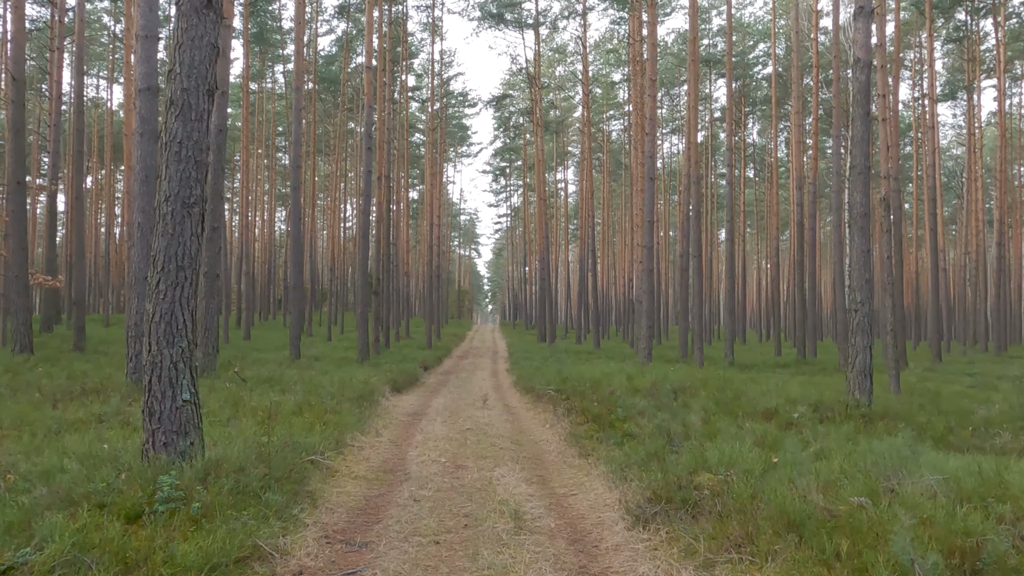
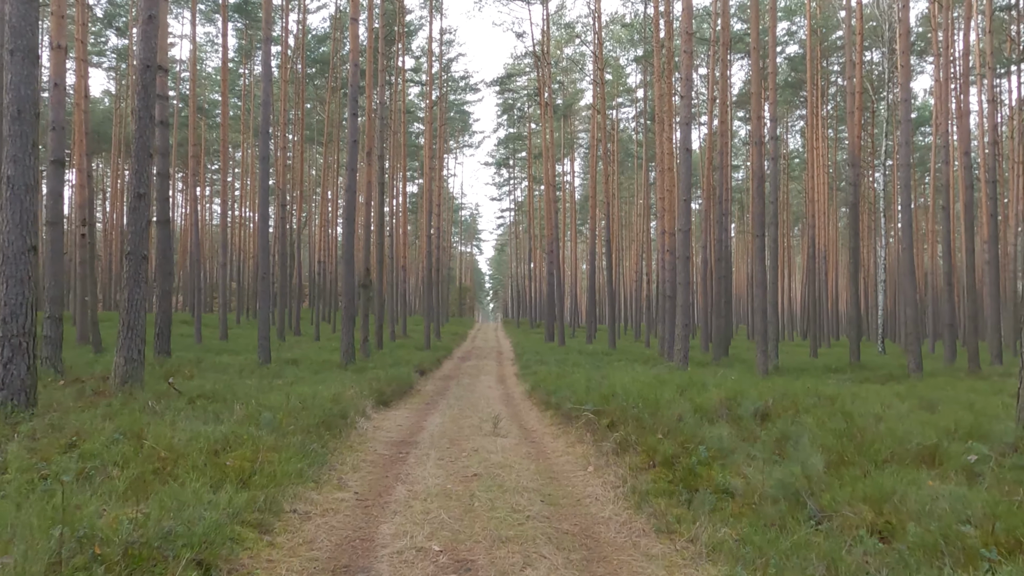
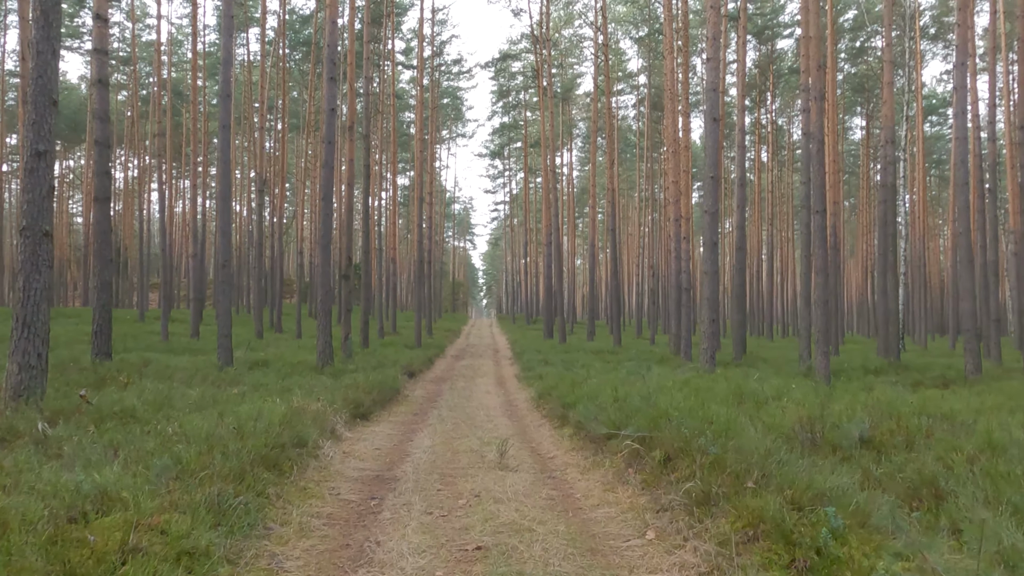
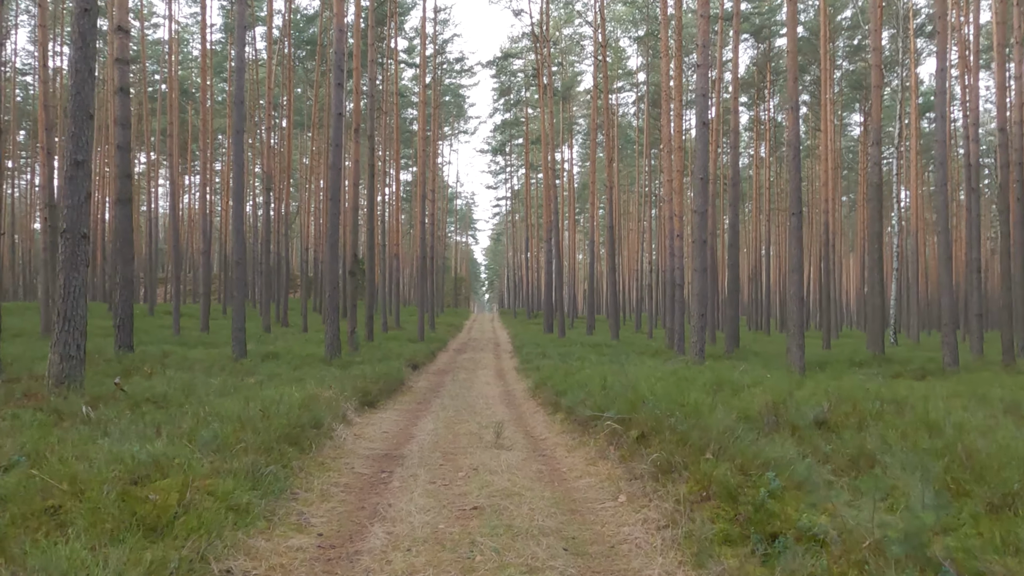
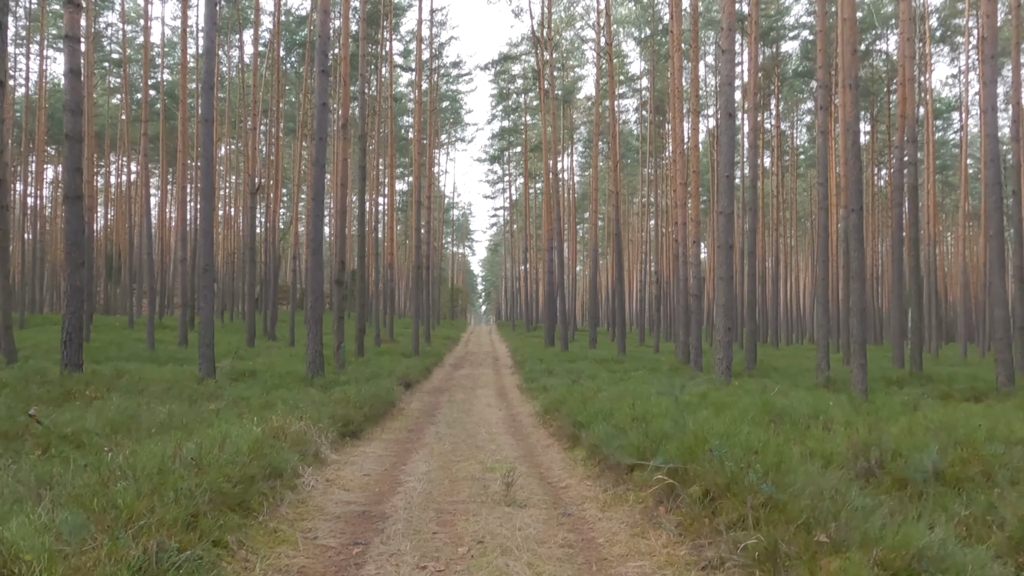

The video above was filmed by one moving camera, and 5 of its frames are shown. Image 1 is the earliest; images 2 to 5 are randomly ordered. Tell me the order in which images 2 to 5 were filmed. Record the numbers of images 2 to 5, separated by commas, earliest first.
2, 4, 3, 5
